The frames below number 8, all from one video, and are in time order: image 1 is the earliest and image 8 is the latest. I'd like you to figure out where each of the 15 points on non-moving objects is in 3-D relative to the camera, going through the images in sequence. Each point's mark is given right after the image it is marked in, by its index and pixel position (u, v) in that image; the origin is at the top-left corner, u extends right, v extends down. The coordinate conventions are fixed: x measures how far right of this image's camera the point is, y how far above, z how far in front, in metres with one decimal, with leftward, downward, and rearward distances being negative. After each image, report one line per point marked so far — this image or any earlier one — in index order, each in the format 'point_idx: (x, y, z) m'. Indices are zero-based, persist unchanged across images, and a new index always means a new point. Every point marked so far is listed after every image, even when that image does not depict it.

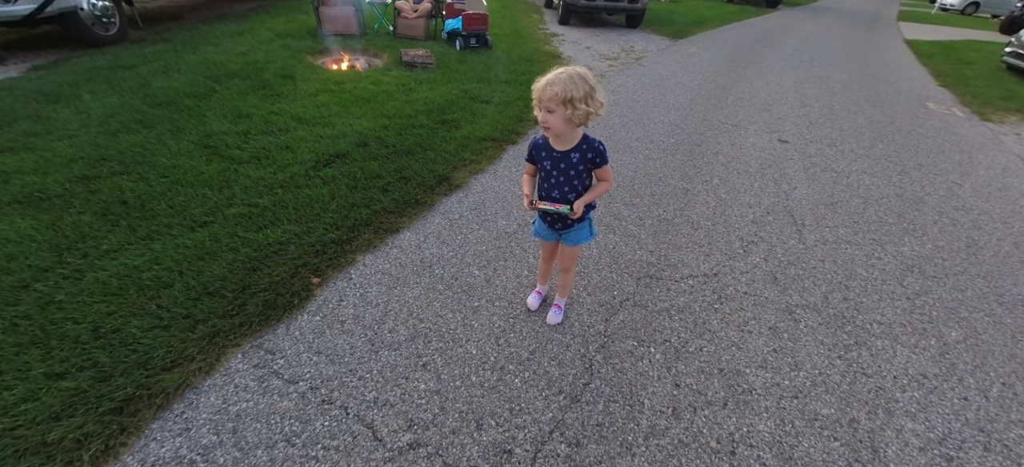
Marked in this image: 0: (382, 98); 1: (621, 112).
0: (-1.5, +1.6, +4.3) m
1: (+1.3, +1.5, +4.5) m
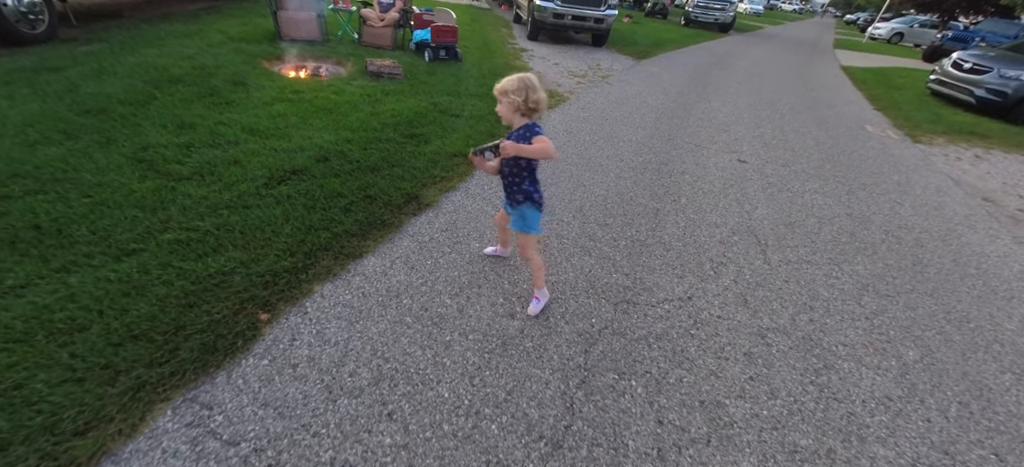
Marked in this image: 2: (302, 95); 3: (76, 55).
0: (-1.8, +1.3, +4.1) m
1: (+0.9, +1.3, +4.6) m
2: (-2.4, +1.6, +4.4) m
3: (-5.6, +2.3, +4.9) m
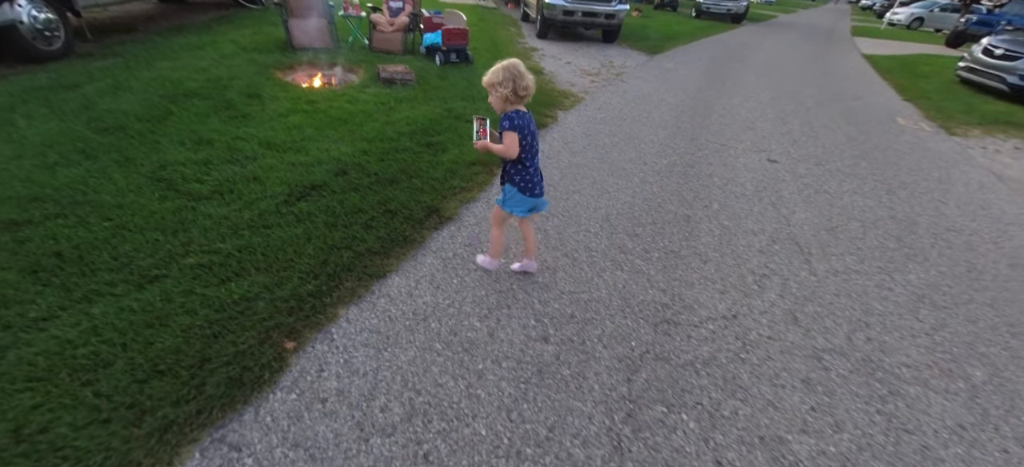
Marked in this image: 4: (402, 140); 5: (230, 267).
0: (-1.6, +1.2, +4.1) m
1: (+1.1, +1.2, +4.4) m
2: (-2.2, +1.5, +4.3) m
3: (-5.4, +2.1, +4.9) m
4: (-1.1, +0.9, +3.7) m
5: (-1.5, -0.2, +2.0) m
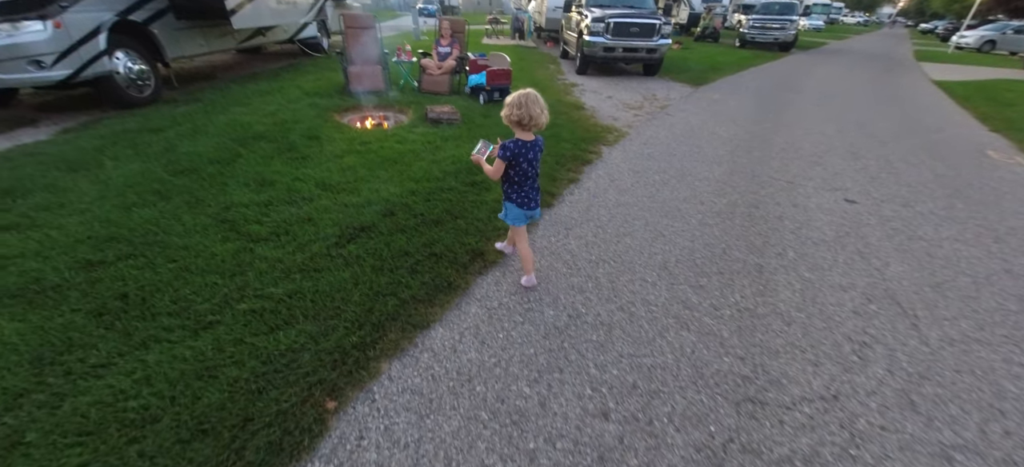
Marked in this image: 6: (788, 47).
0: (-1.1, +0.8, +4.2) m
1: (+1.6, +0.7, +4.2) m
2: (-1.7, +1.0, +4.5) m
3: (-4.8, +1.7, +5.4) m
4: (-0.6, +0.5, +3.7) m
5: (-1.2, -0.4, +2.0) m
6: (+14.0, +9.5, +19.3) m
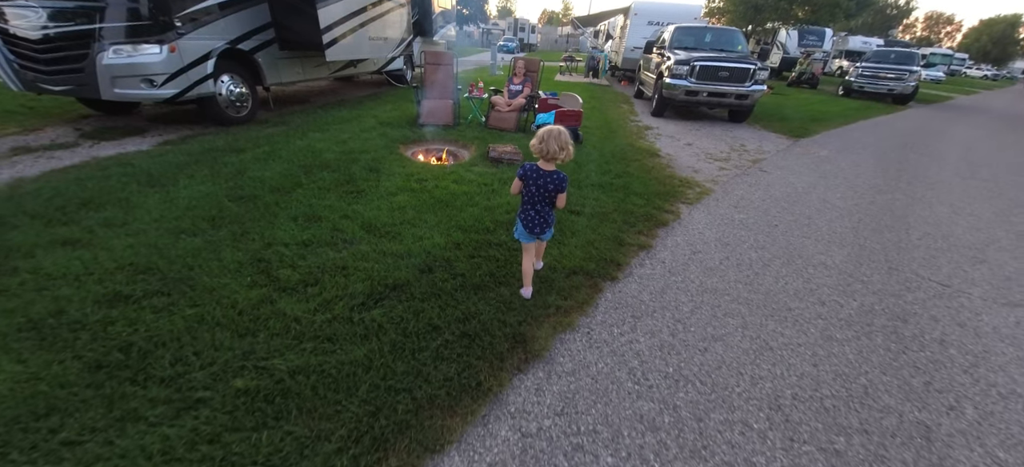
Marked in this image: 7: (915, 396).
0: (-0.5, +0.3, +3.9) m
1: (+2.2, -0.1, +3.5) m
2: (-1.0, +0.6, +4.3) m
3: (-3.8, +1.5, +5.7) m
4: (-0.1, 0.0, +3.3) m
5: (-1.0, -0.7, +1.6) m
6: (+17.5, +6.0, +17.1) m
7: (+2.0, -0.8, +2.0) m
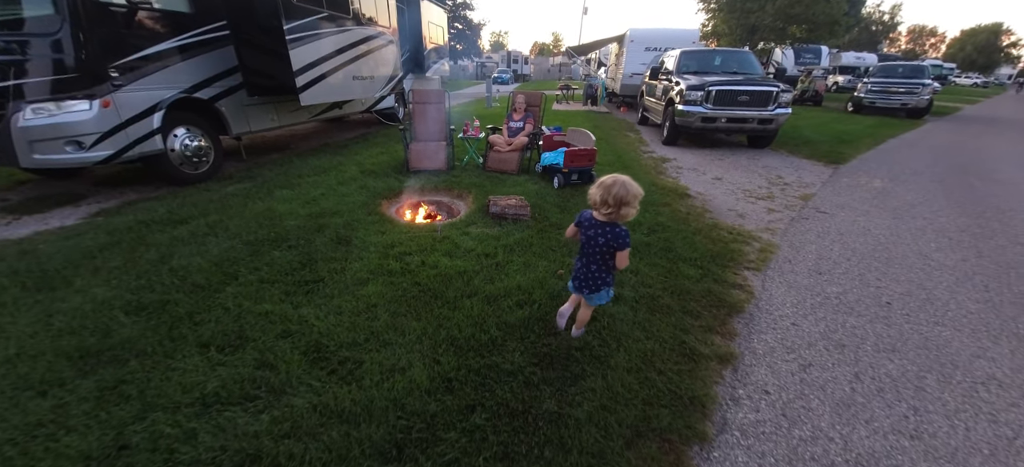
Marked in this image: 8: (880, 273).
0: (-0.4, -0.4, +2.8) m
1: (+2.3, -0.7, +2.5) m
2: (-0.9, -0.2, +3.2) m
3: (-3.7, +0.4, +4.7) m
4: (0.0, -0.7, +2.2) m
5: (-0.9, -1.3, +0.5) m
6: (+17.4, +5.2, +16.4) m
7: (+2.1, -1.3, +0.8) m
8: (+3.3, -0.3, +3.4) m
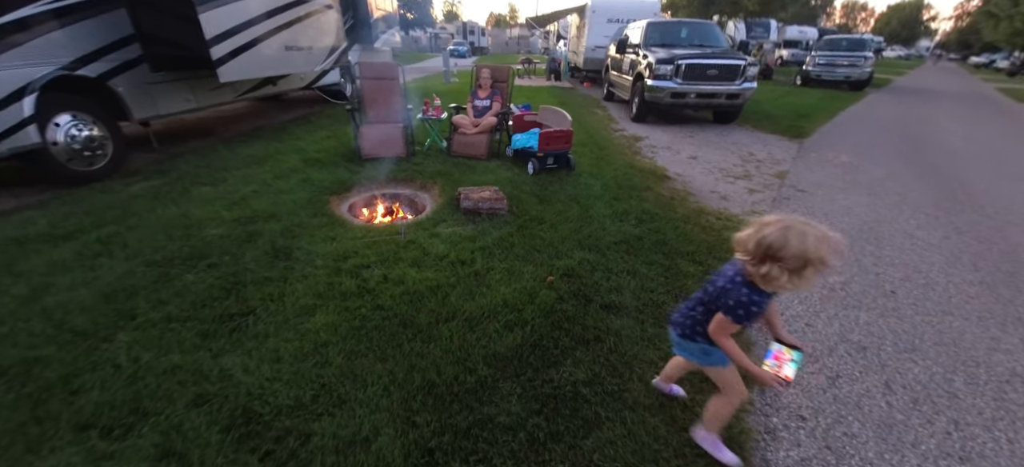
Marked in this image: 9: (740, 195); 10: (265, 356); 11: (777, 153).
0: (-0.5, -0.5, +2.3) m
1: (+2.3, -0.6, +2.2) m
2: (-1.0, -0.3, +2.7) m
3: (-4.0, +0.3, +3.9) m
4: (0.0, -0.8, +1.8) m
5: (-0.7, -1.5, +0.1) m
6: (+15.7, +6.7, +17.1) m
7: (+2.2, -1.3, +0.6) m
8: (+3.1, -0.2, +3.2) m
9: (+2.9, +0.5, +4.8) m
10: (-1.3, -0.6, +1.9) m
11: (+4.7, +1.4, +6.7) m
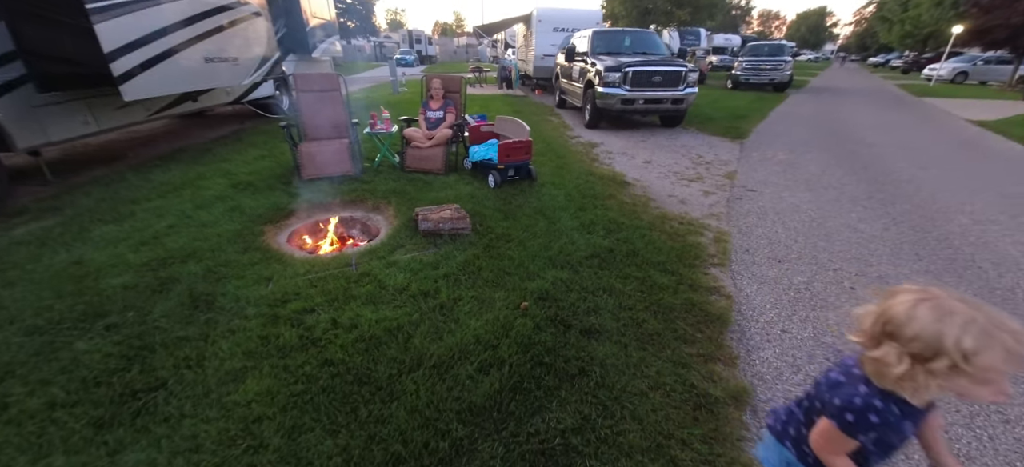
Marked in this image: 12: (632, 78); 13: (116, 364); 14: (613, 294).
0: (-0.6, -0.7, +2.1) m
1: (+2.1, -0.6, +2.3) m
2: (-1.2, -0.5, +2.4) m
3: (-4.4, -0.1, +3.2) m
4: (-0.1, -0.9, +1.6) m
5: (-0.5, -1.7, -0.2) m
6: (+13.3, +7.2, +18.7) m
7: (+2.3, -1.3, +0.7) m
8: (+2.8, -0.1, +3.4) m
9: (+2.4, +0.5, +4.9) m
10: (-1.3, -0.9, +1.6) m
11: (+3.9, +1.5, +7.0) m
12: (+2.6, +3.4, +8.3) m
13: (-2.0, -0.7, +2.0) m
14: (+0.7, -0.4, +2.7) m
